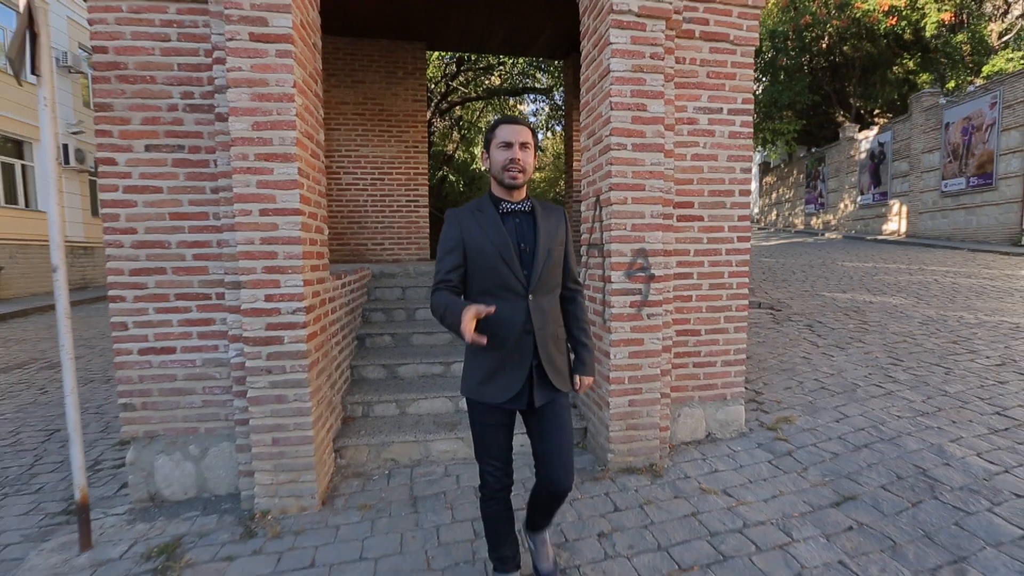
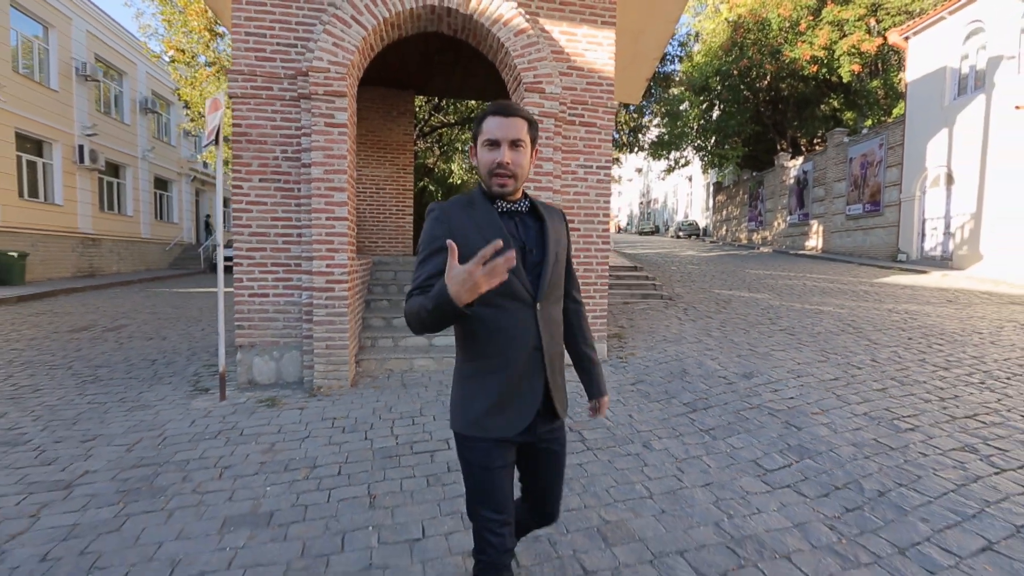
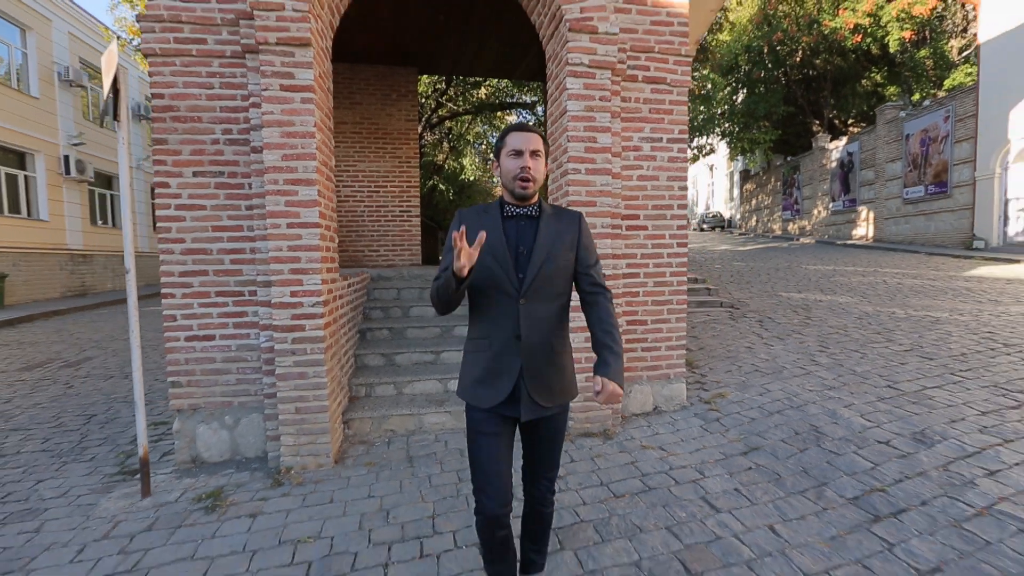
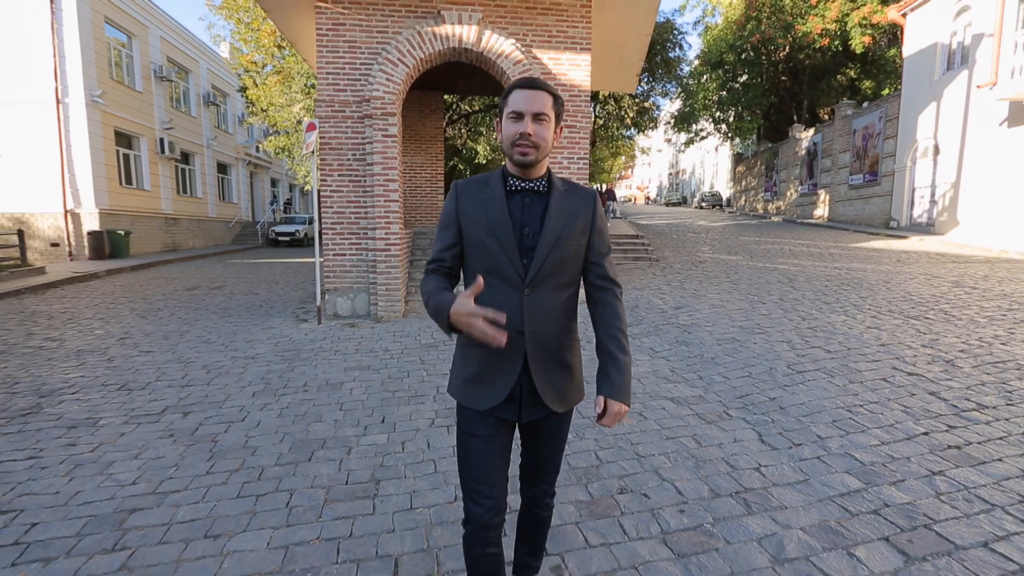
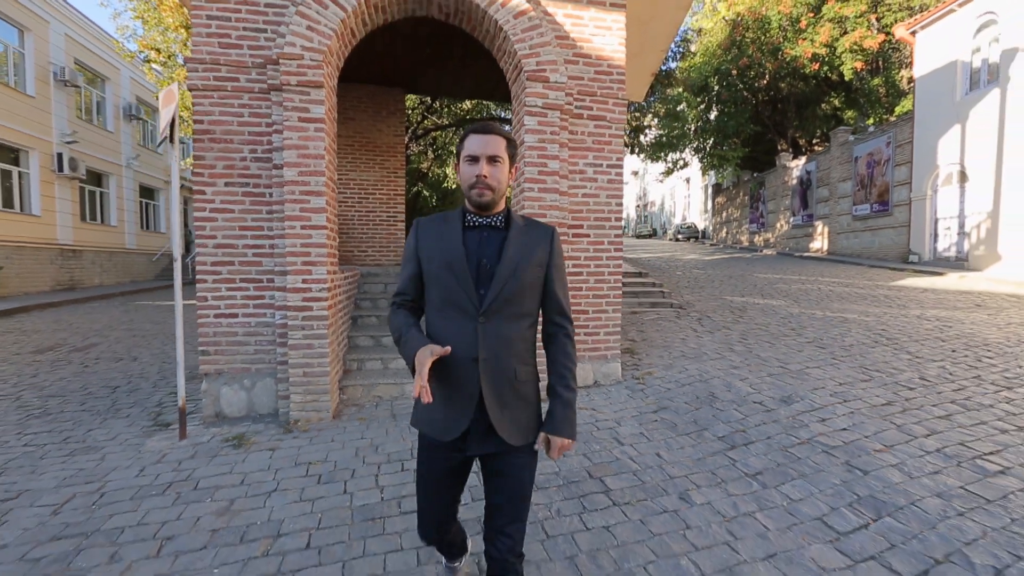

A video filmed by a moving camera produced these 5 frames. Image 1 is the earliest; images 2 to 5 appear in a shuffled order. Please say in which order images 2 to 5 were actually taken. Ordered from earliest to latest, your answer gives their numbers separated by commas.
3, 5, 2, 4
